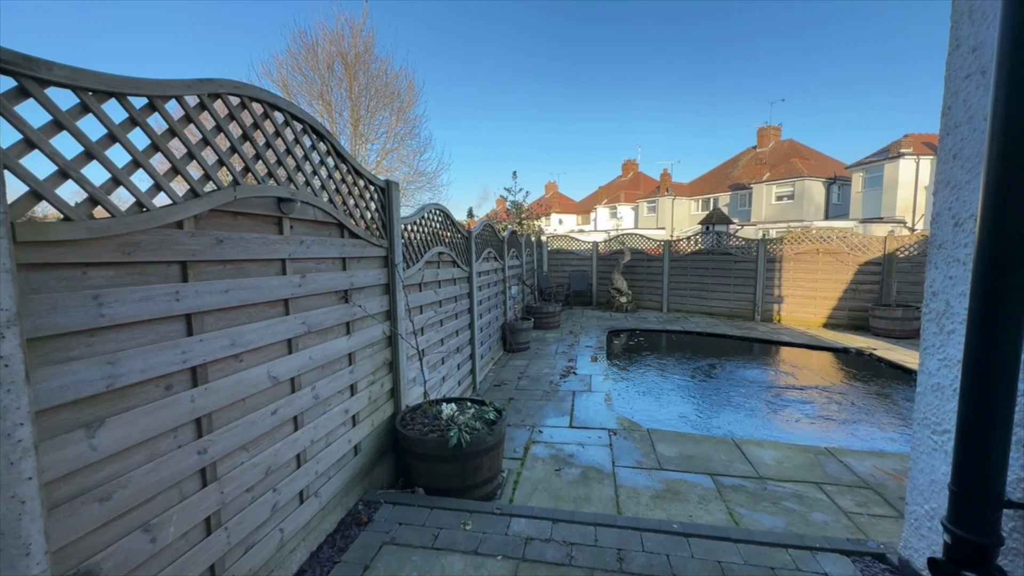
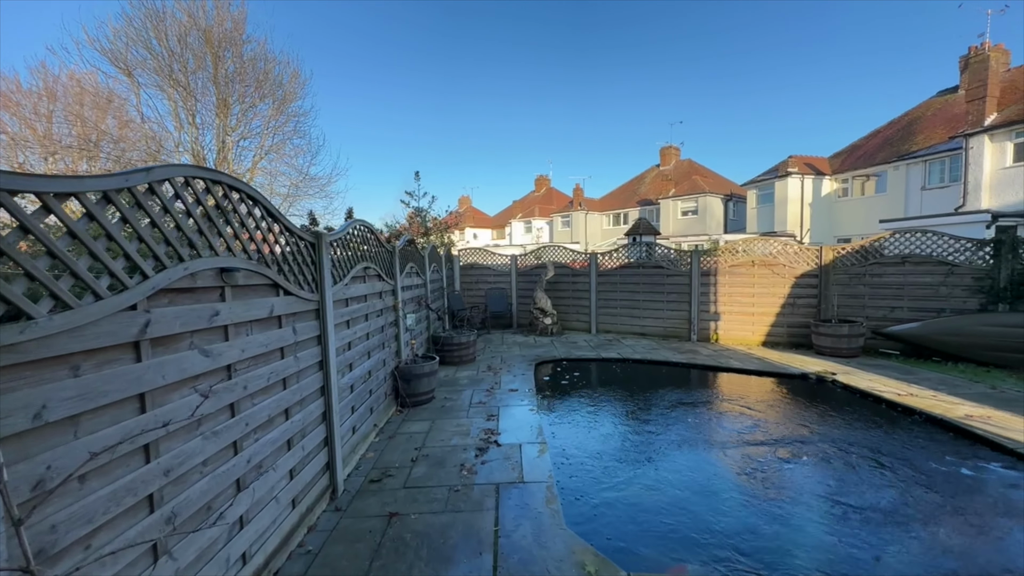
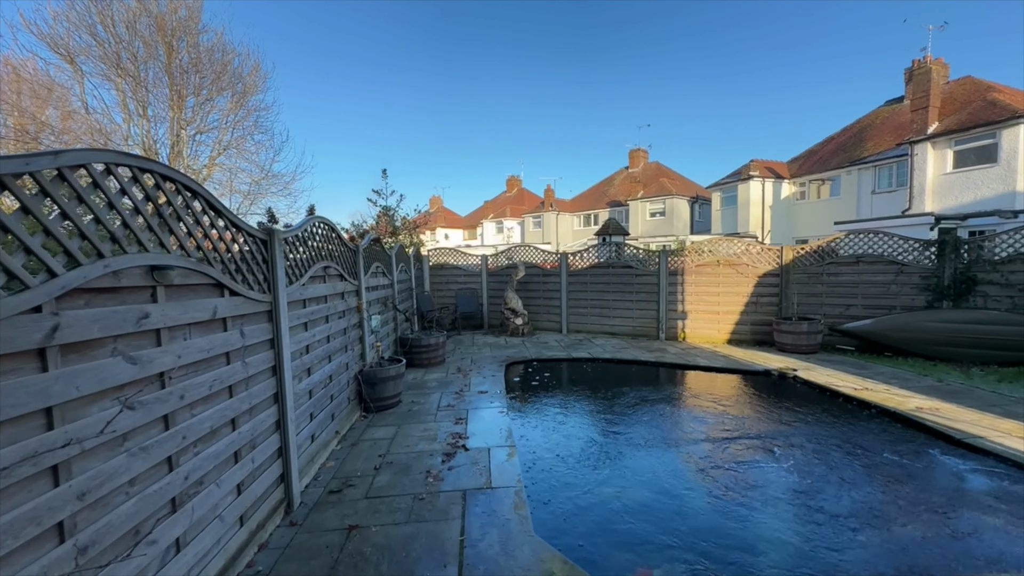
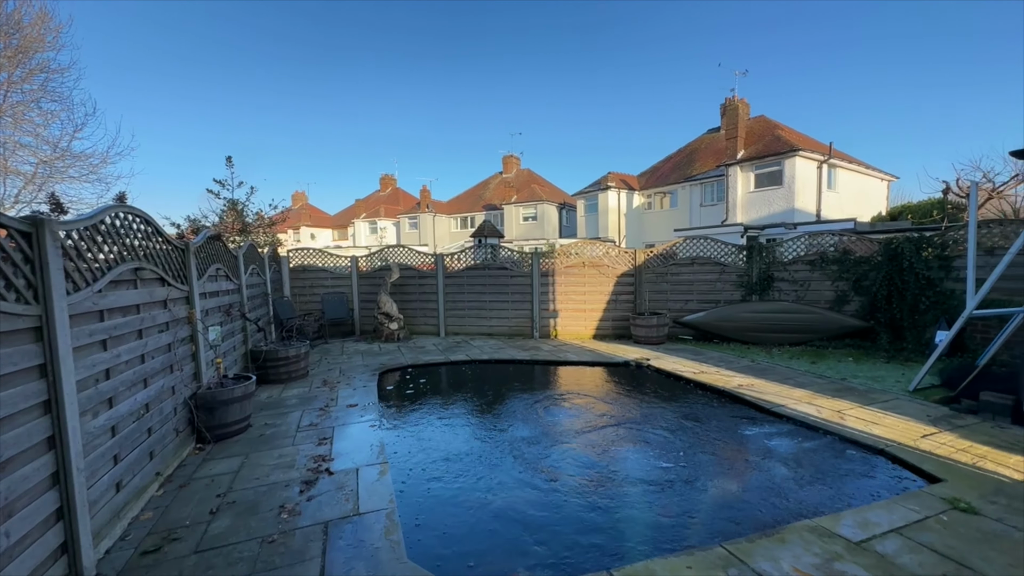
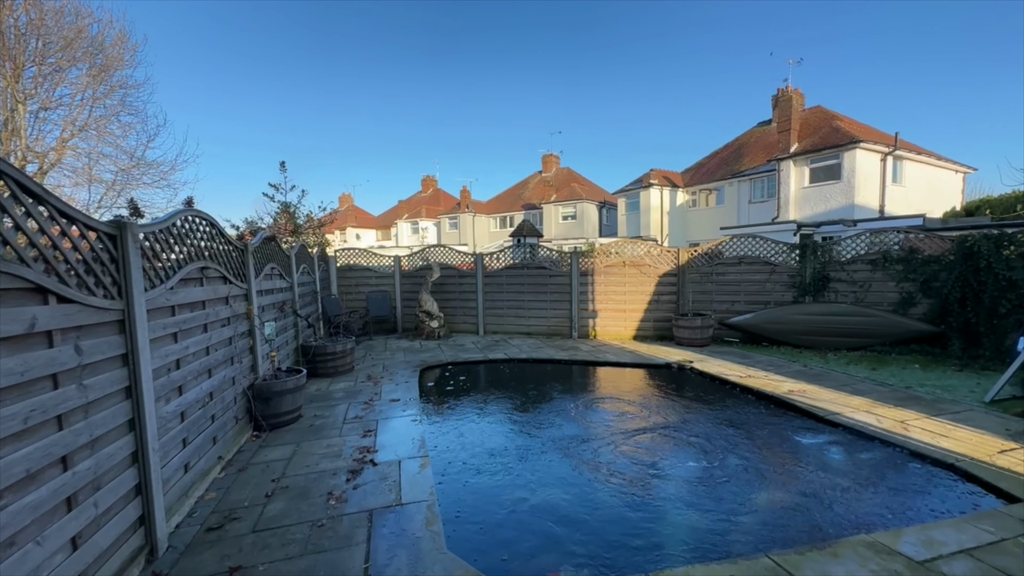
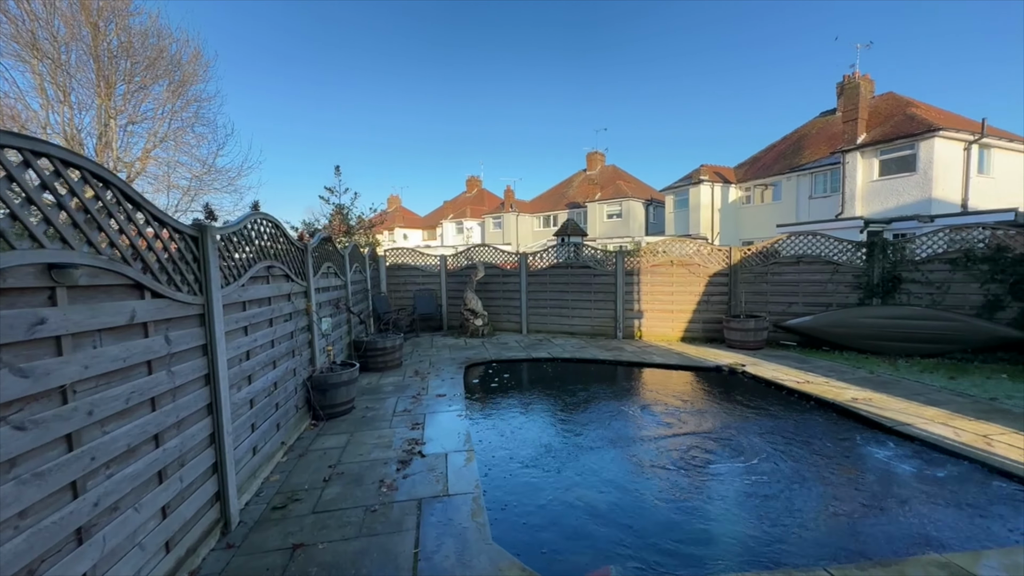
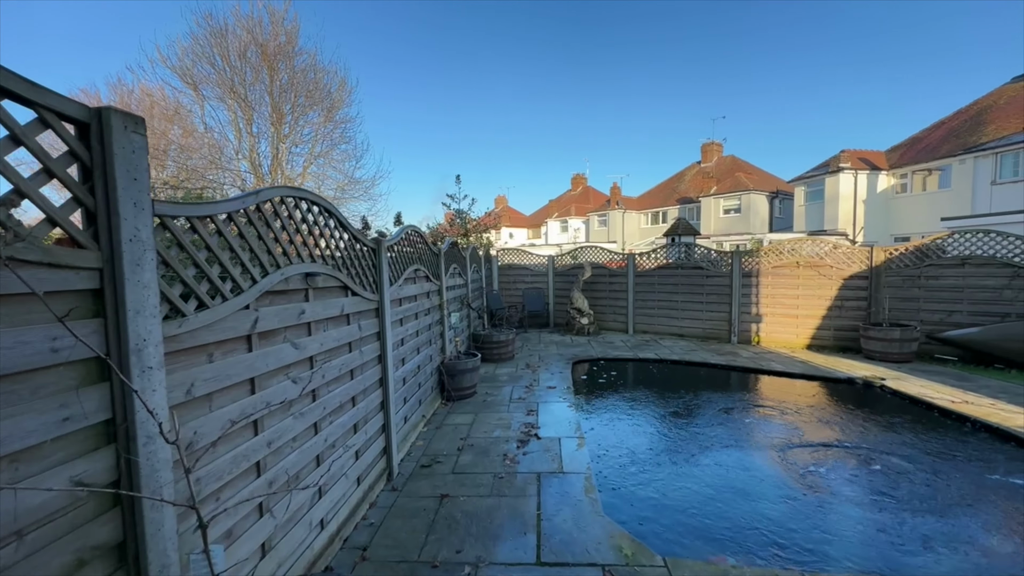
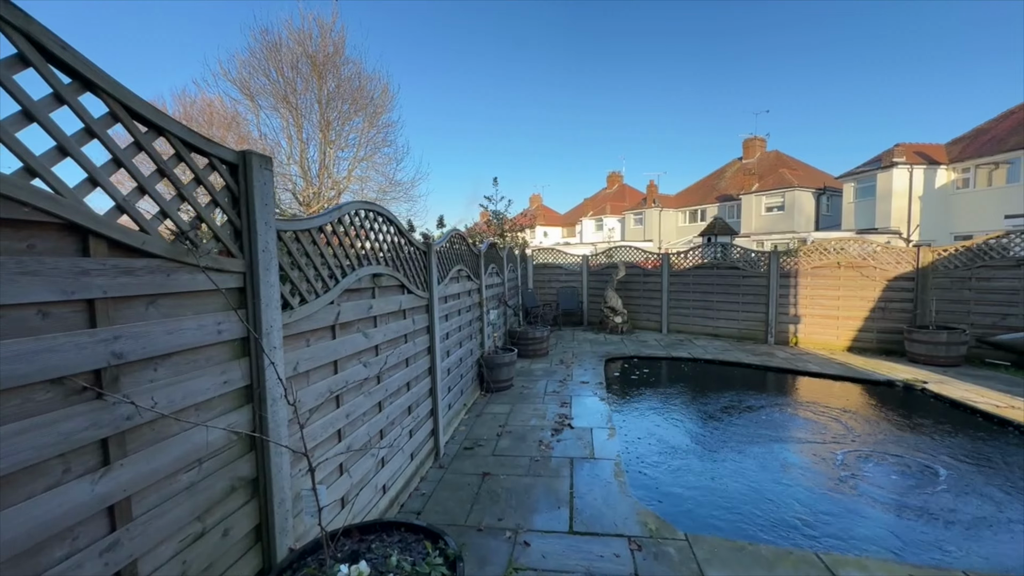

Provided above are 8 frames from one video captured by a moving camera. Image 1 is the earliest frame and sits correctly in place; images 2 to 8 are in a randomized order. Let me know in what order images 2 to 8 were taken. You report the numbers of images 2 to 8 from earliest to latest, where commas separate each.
8, 7, 2, 3, 6, 5, 4
